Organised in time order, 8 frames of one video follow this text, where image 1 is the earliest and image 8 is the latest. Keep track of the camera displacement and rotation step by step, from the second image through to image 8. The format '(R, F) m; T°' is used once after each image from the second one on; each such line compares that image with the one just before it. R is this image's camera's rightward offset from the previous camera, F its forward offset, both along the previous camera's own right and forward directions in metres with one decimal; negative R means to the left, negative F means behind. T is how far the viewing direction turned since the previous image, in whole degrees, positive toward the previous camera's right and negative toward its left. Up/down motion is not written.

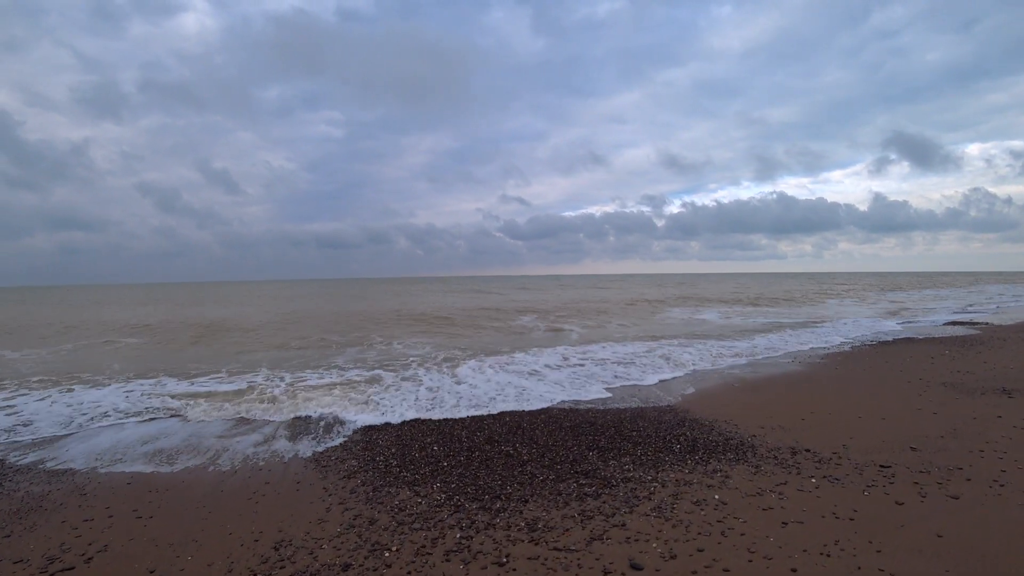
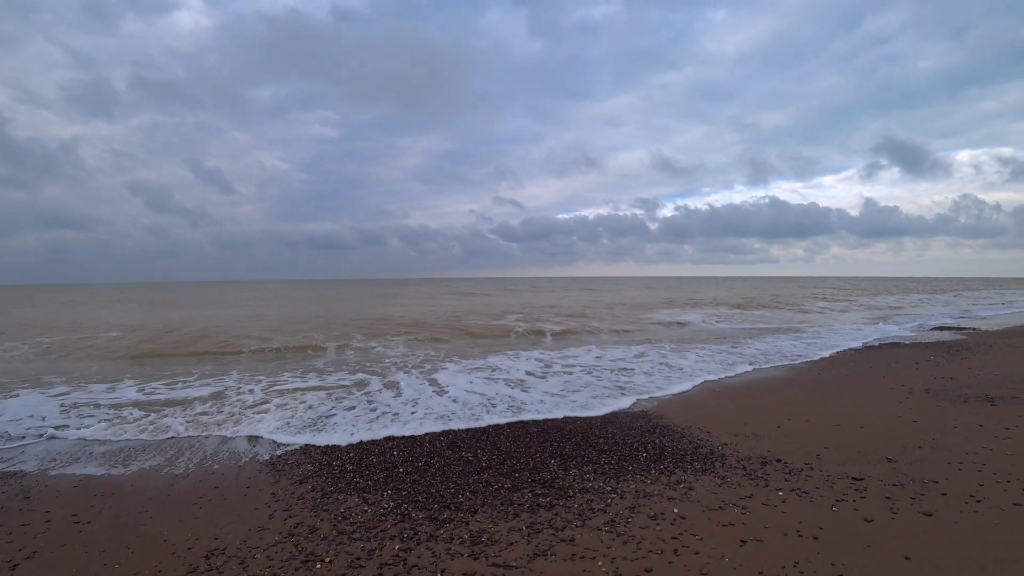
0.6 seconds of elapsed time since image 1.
(+0.5, +0.3) m; +1°
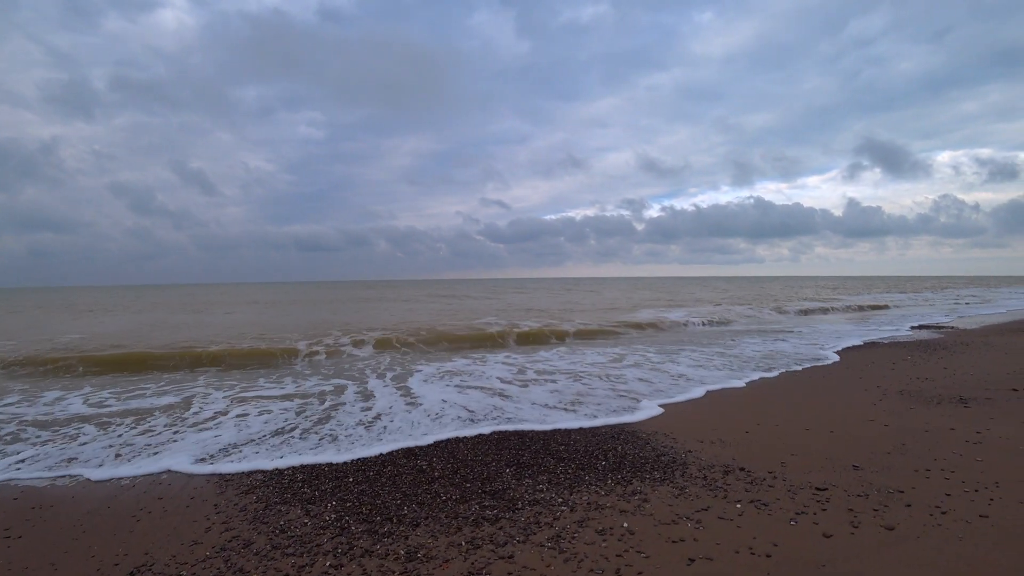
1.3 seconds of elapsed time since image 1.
(+0.5, +0.3) m; +1°
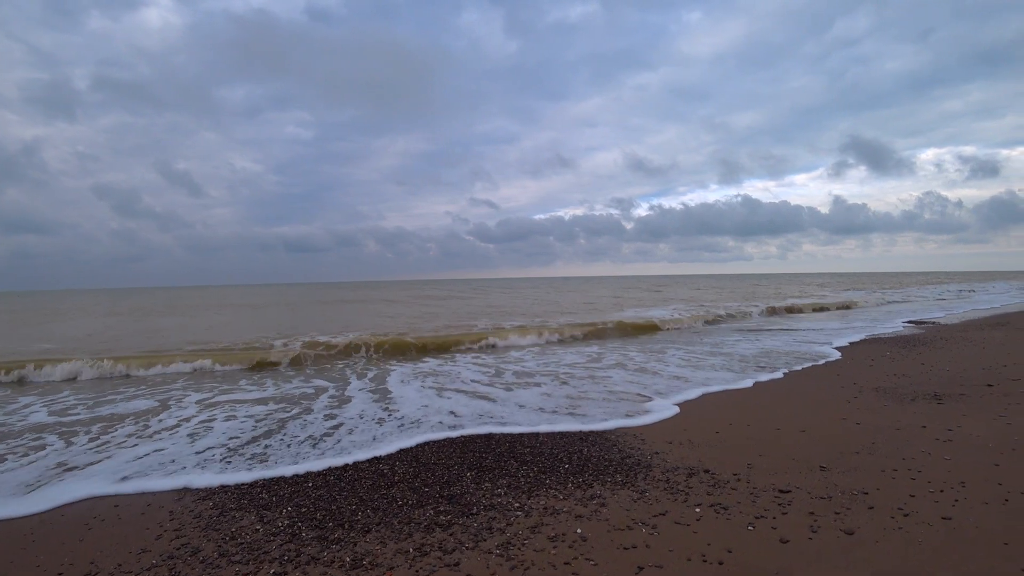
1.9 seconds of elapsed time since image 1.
(+0.4, +0.2) m; +1°
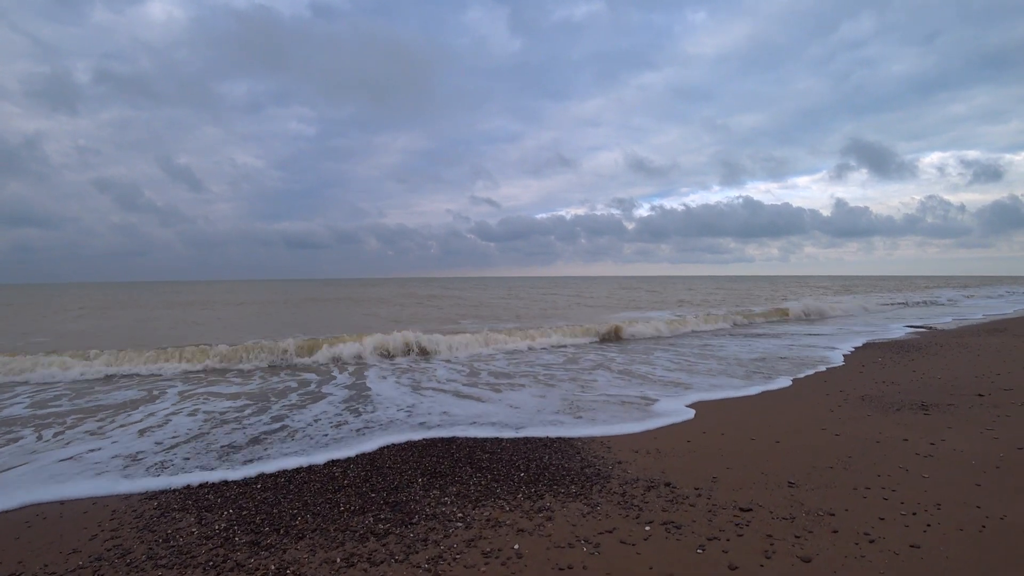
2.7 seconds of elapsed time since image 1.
(+0.6, +0.3) m; 0°
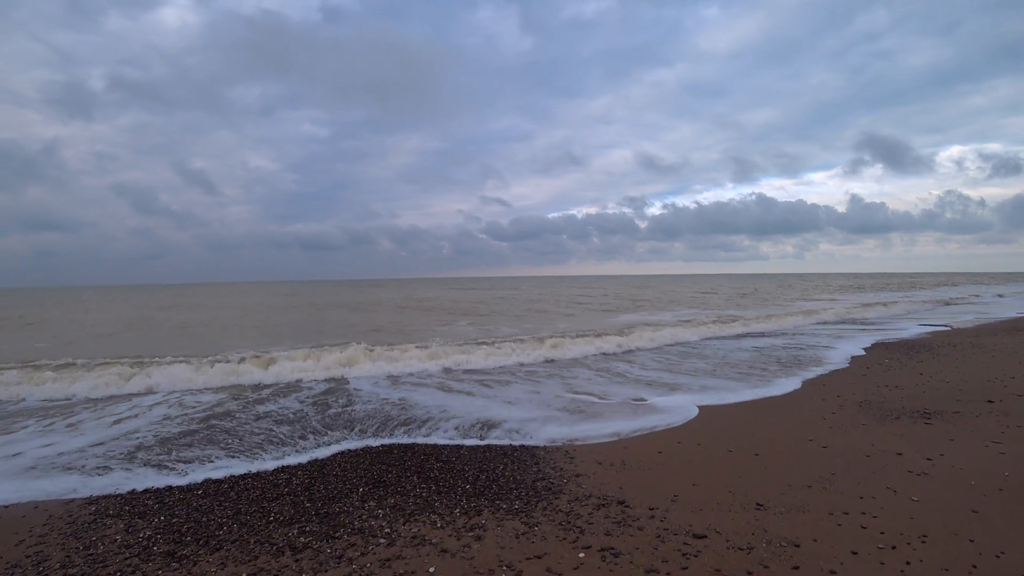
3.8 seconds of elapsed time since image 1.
(+0.7, +0.5) m; -2°
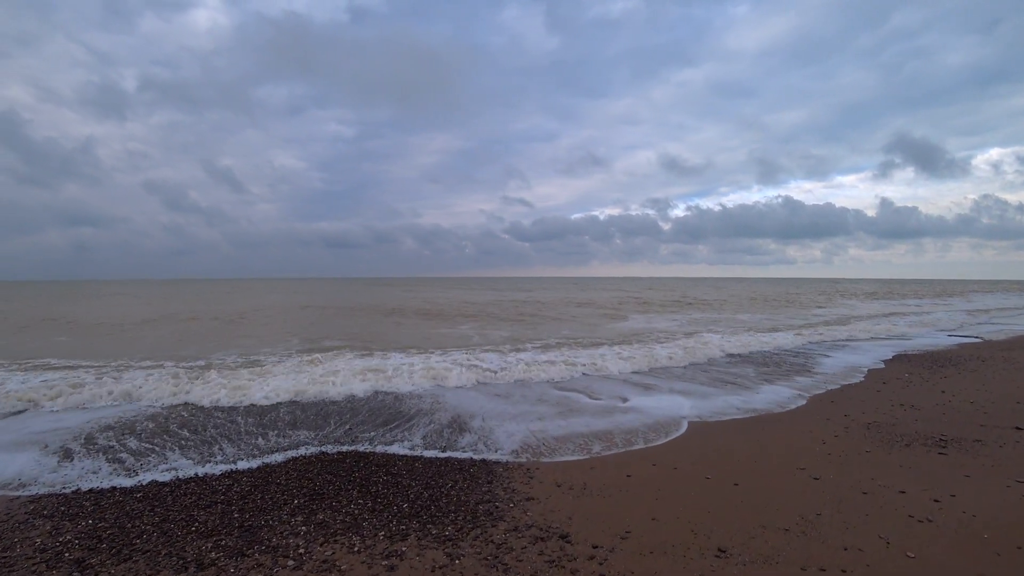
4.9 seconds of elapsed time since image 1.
(+0.8, +0.5) m; -3°
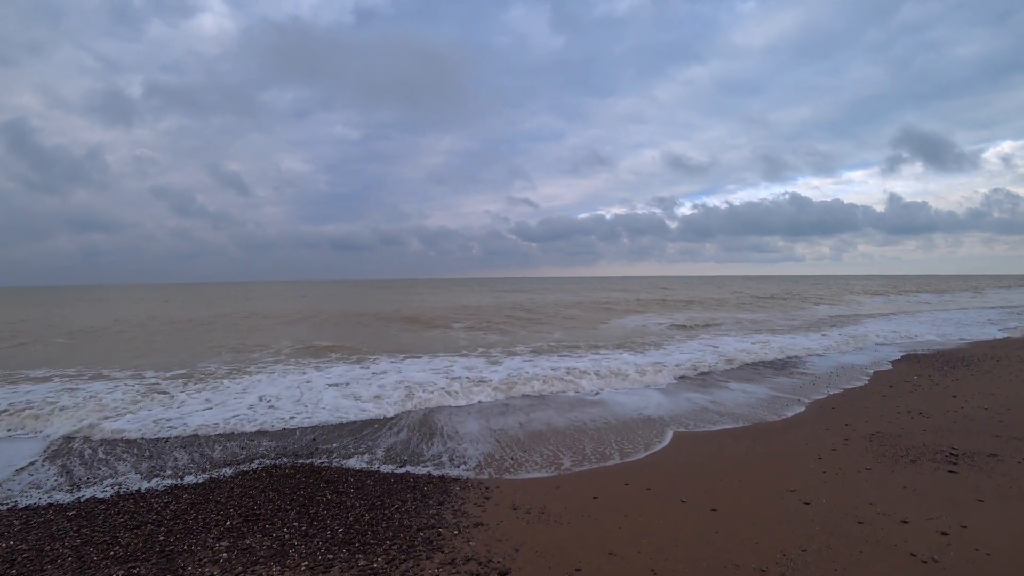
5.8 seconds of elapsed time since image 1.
(+0.6, +0.5) m; -1°
